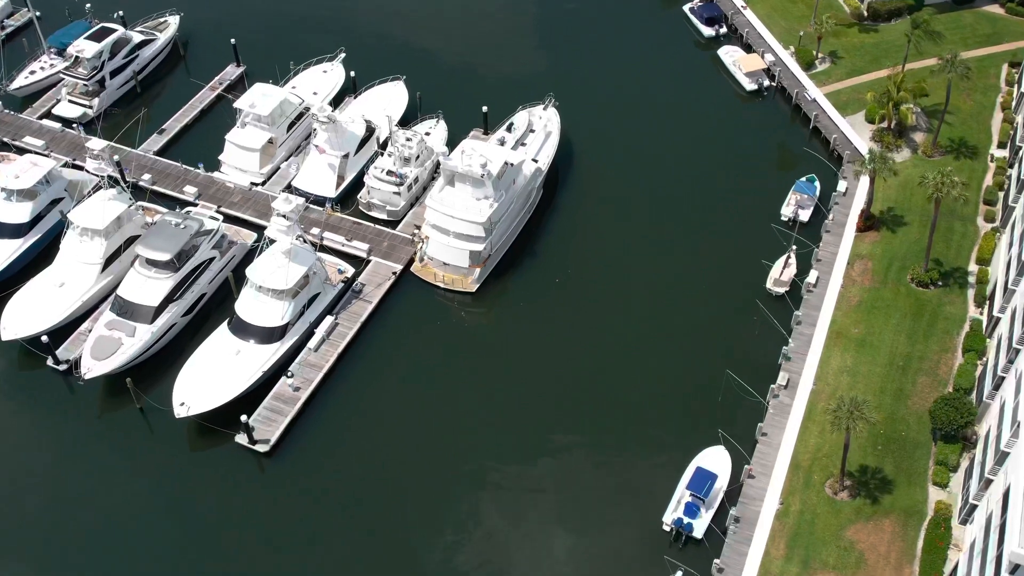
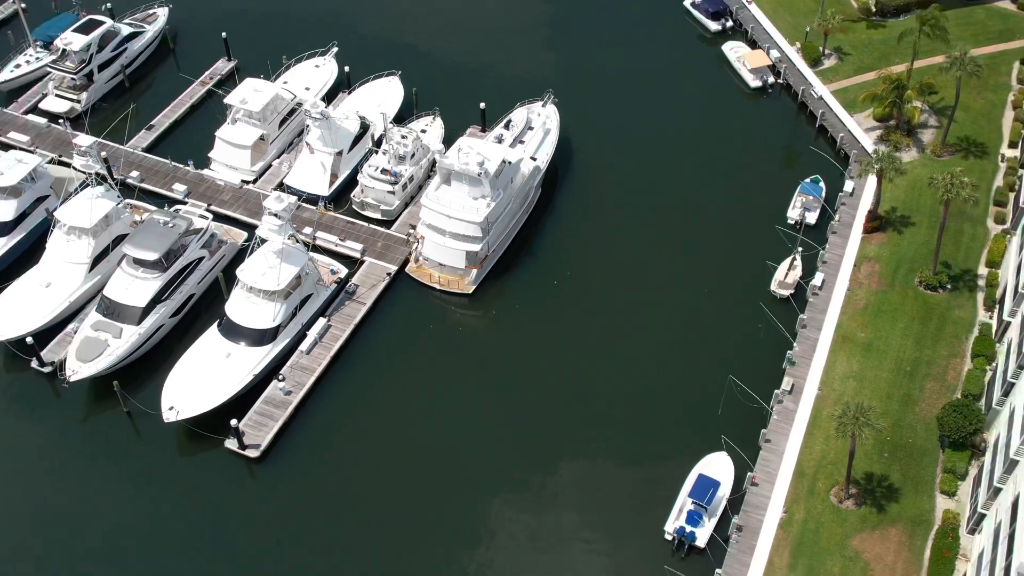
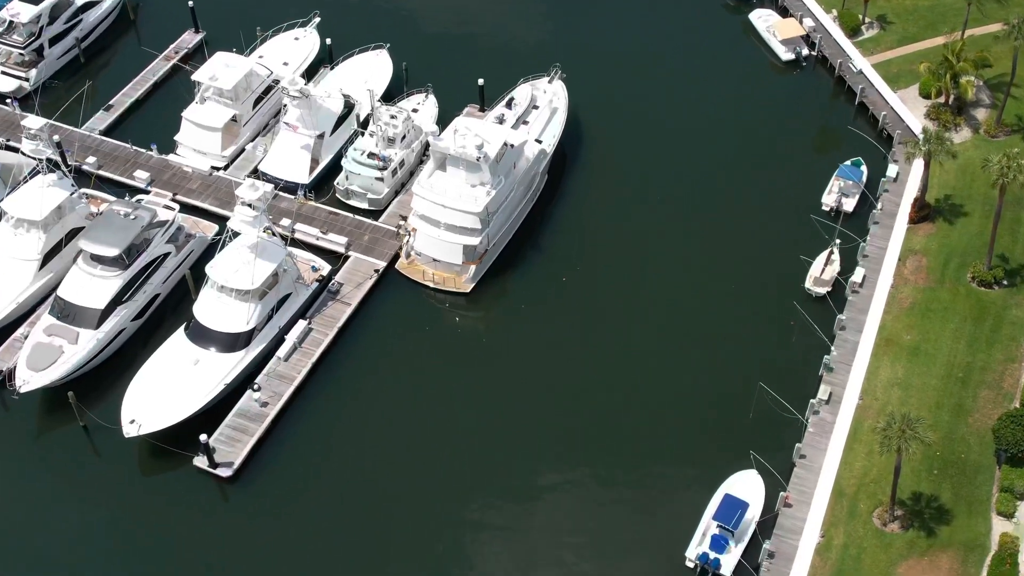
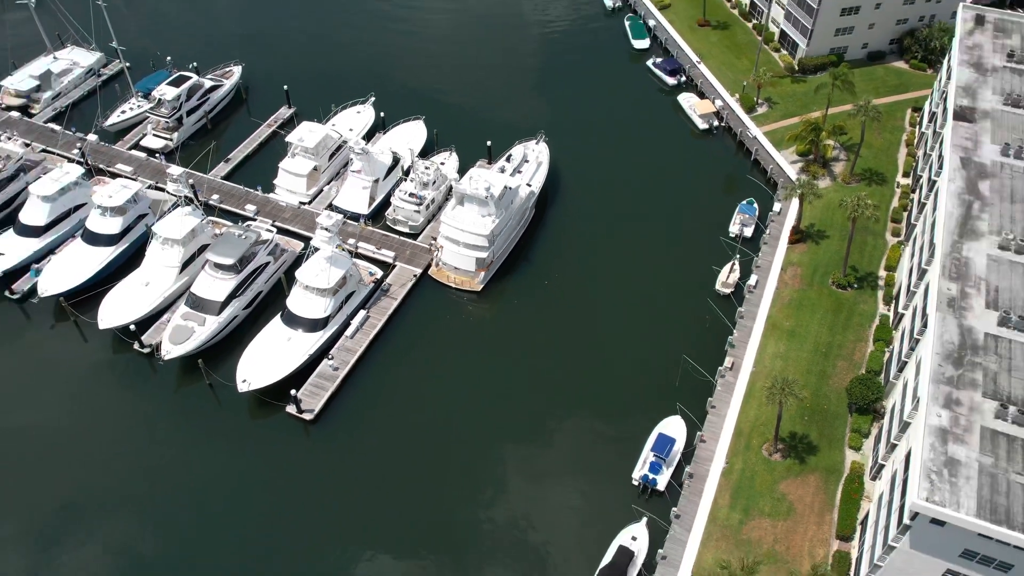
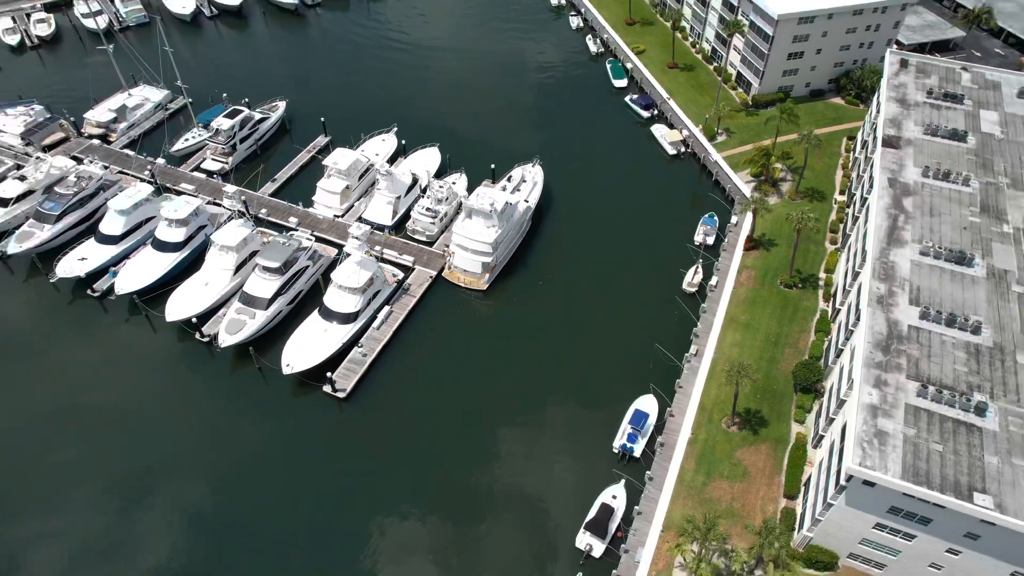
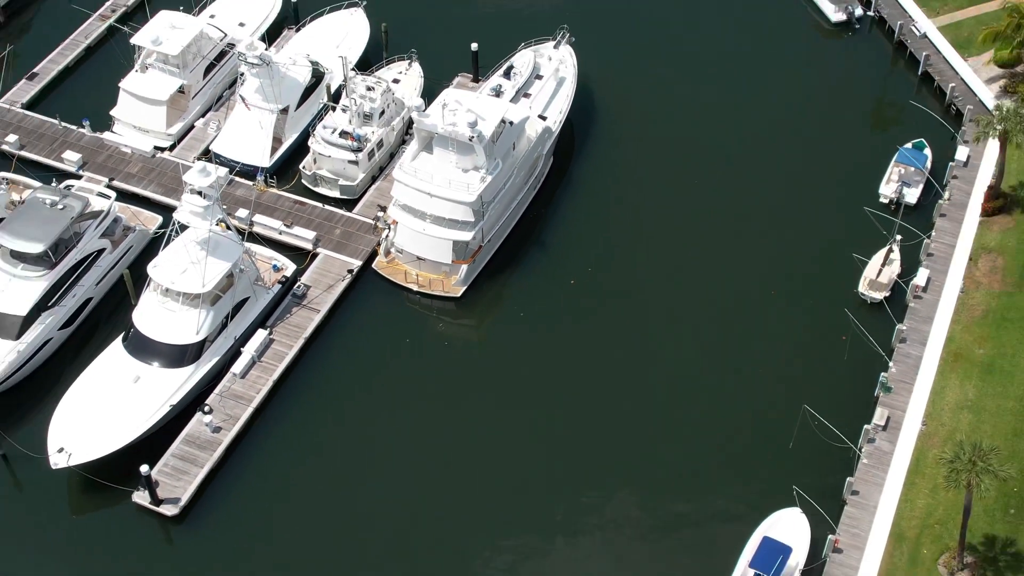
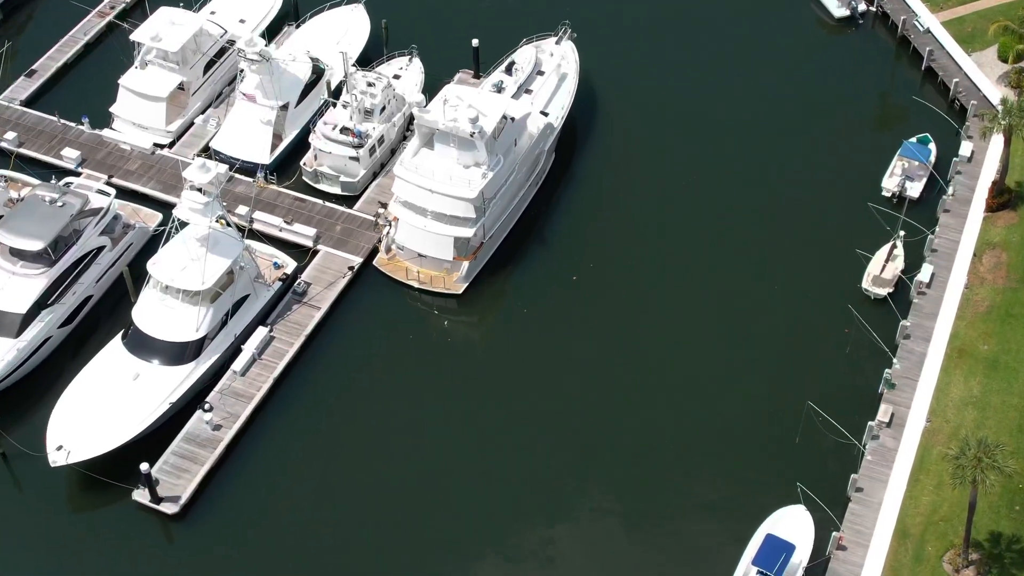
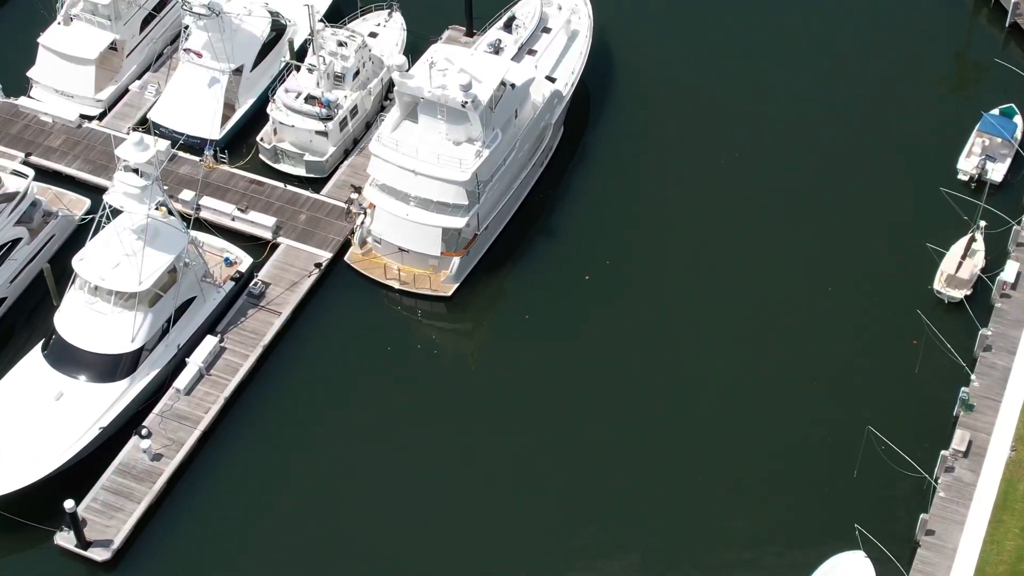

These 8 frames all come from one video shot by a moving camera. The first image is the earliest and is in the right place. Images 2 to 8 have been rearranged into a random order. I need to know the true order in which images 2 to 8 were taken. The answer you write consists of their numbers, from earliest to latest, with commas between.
3, 7, 8, 6, 2, 4, 5
